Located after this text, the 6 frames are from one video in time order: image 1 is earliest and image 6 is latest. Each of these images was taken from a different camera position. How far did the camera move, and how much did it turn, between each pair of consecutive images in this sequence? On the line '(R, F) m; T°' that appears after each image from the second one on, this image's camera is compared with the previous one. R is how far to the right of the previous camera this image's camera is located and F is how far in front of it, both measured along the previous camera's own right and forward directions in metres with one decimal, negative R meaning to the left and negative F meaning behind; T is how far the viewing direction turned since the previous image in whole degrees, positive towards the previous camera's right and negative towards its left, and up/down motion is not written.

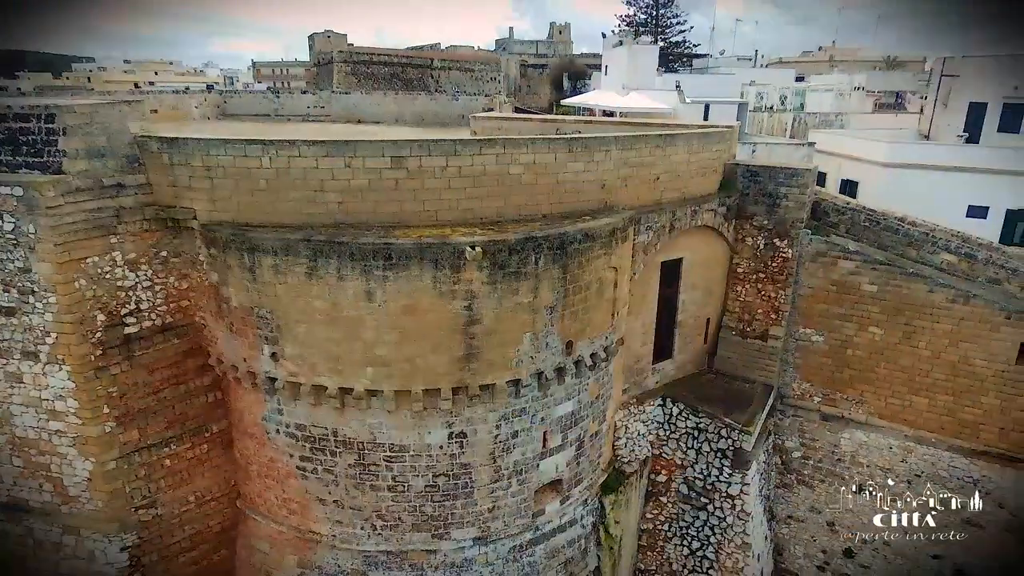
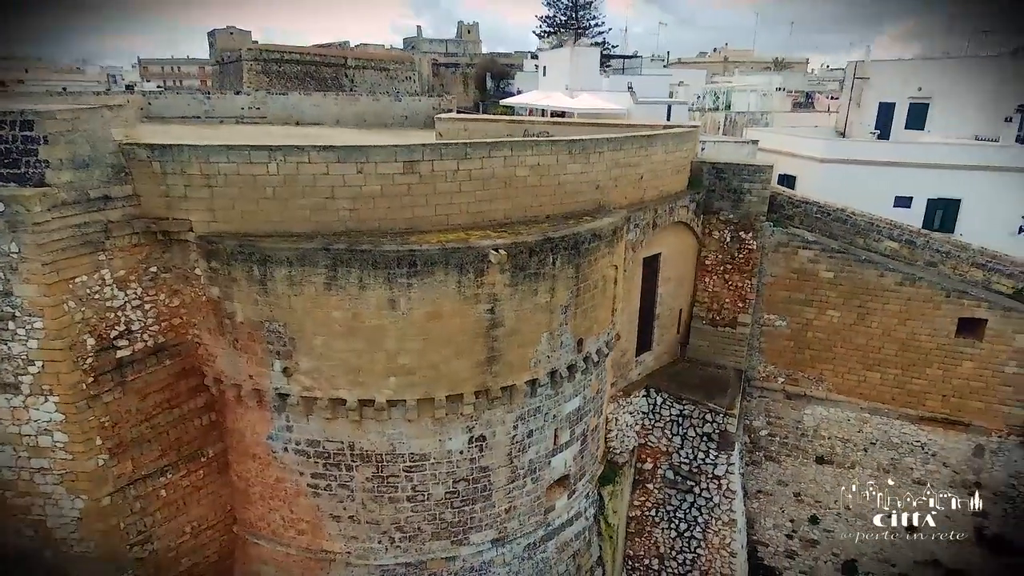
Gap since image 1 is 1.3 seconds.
(-1.1, 0.0) m; +8°
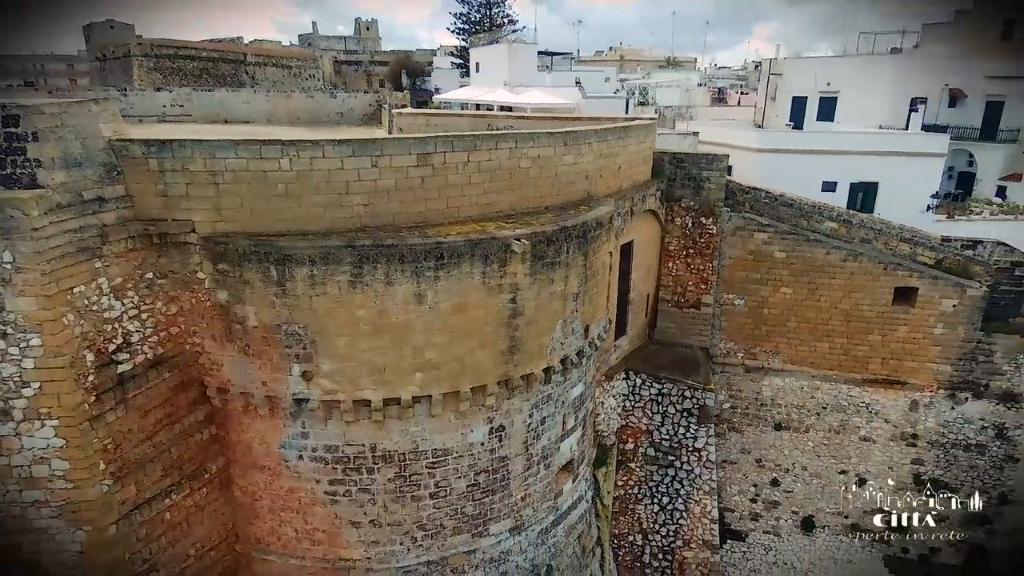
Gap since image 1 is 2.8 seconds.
(-1.2, 0.0) m; +9°
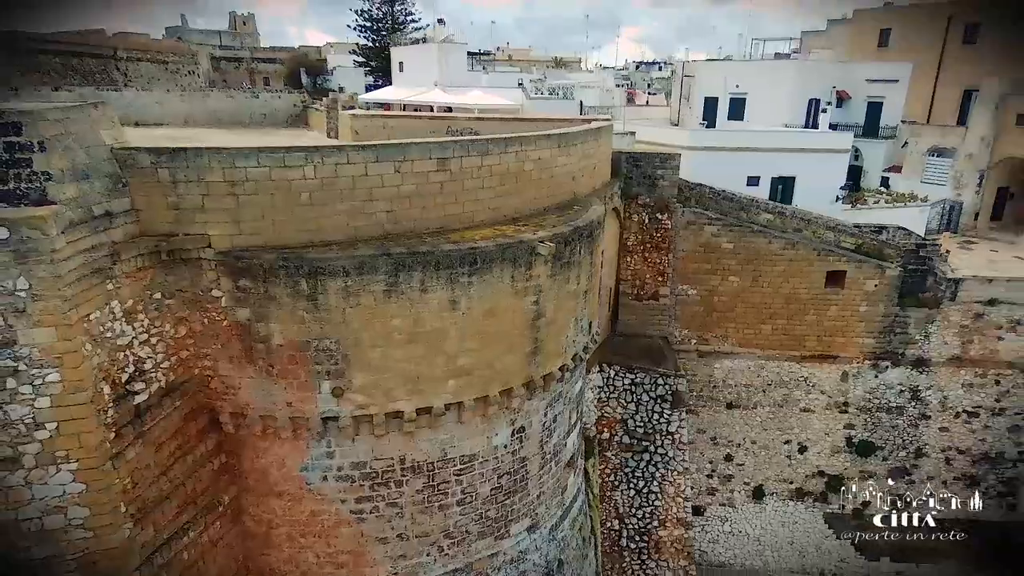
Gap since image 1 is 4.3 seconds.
(-1.4, +0.1) m; +10°
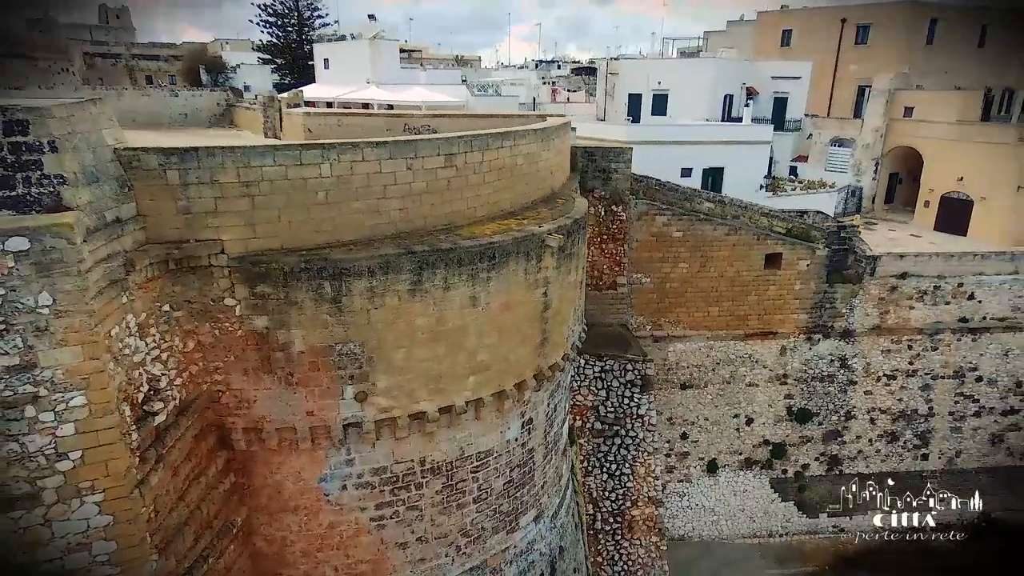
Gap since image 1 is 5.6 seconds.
(-1.1, 0.0) m; +9°
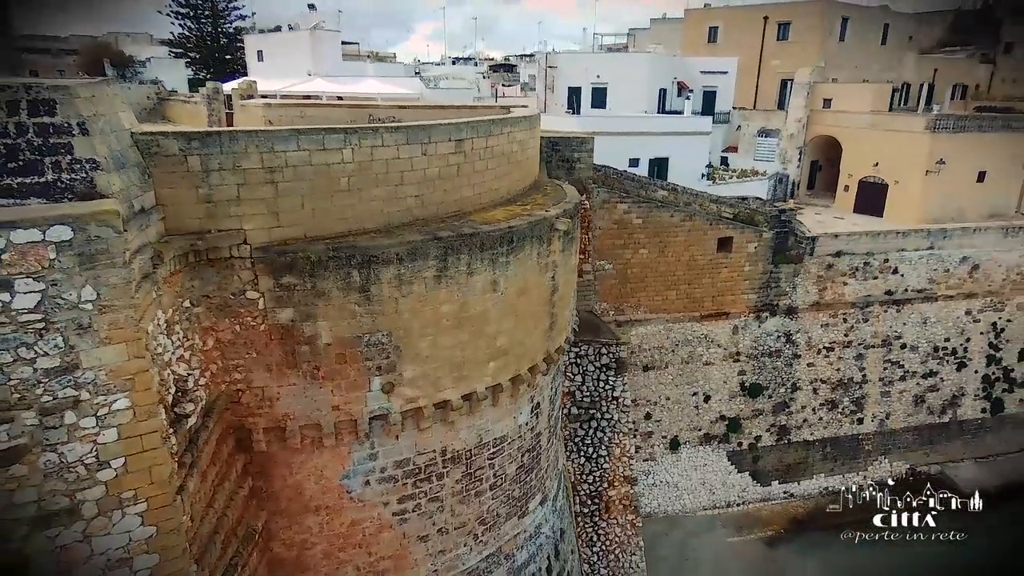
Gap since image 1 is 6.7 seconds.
(-1.0, 0.0) m; +7°
